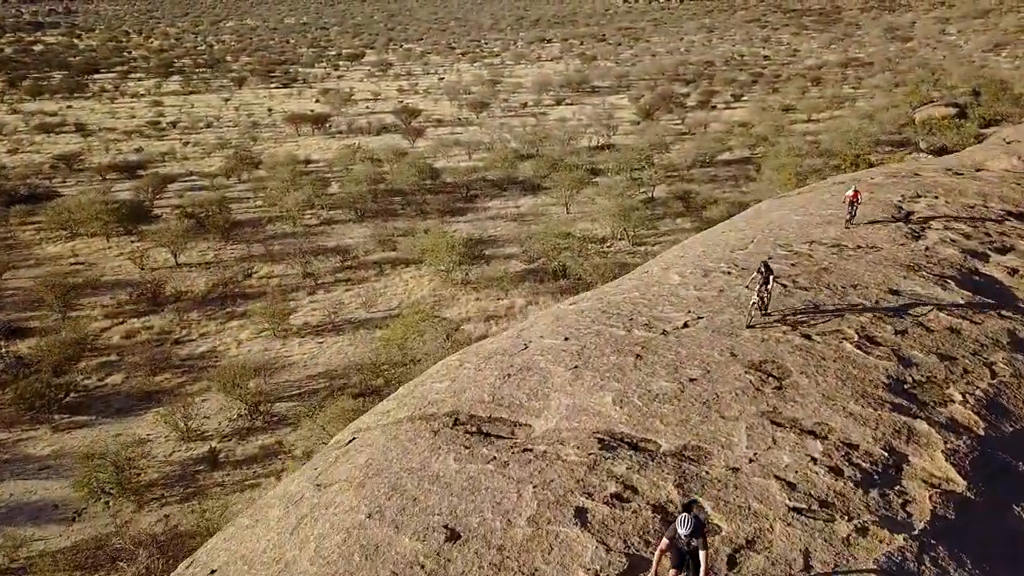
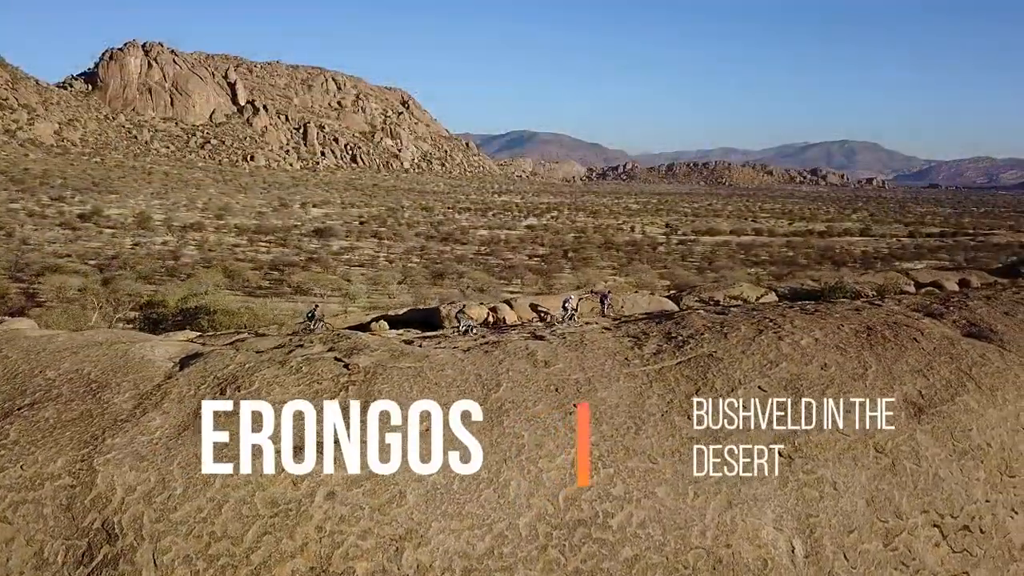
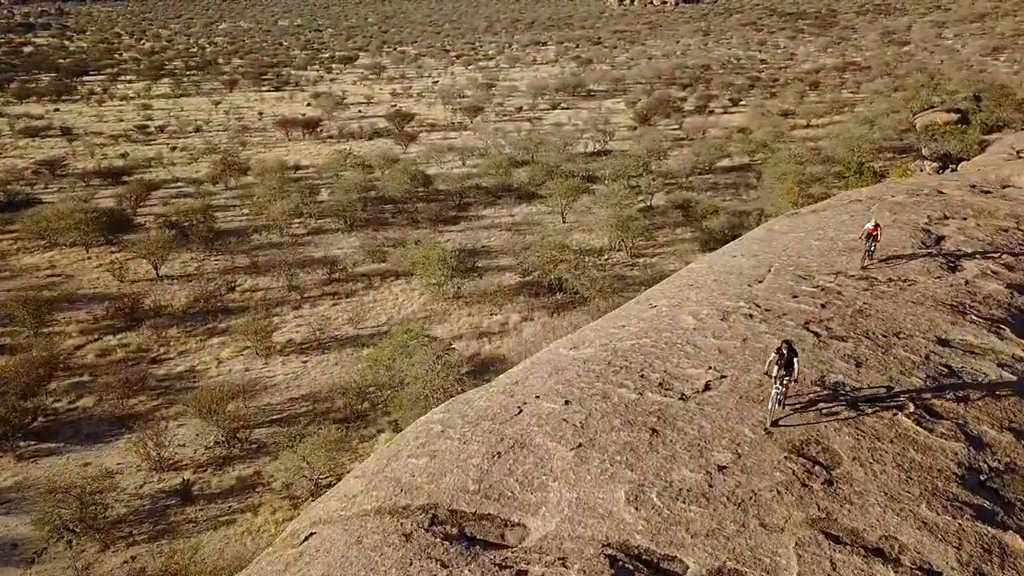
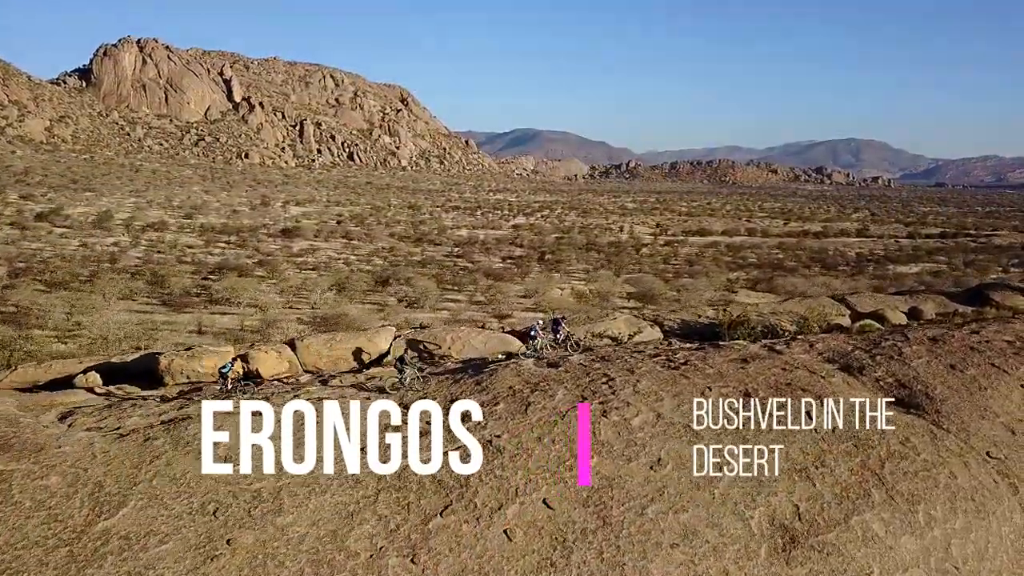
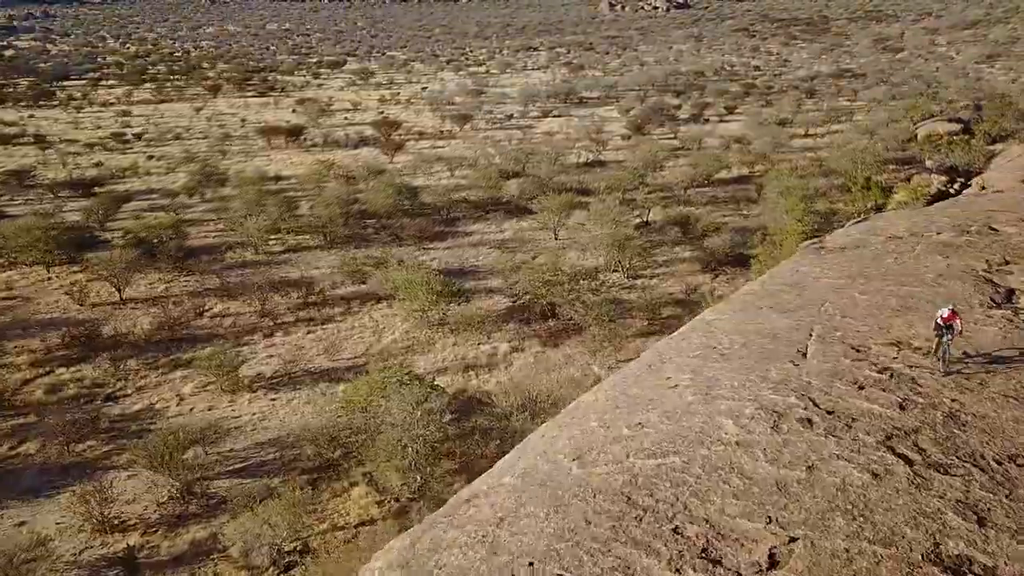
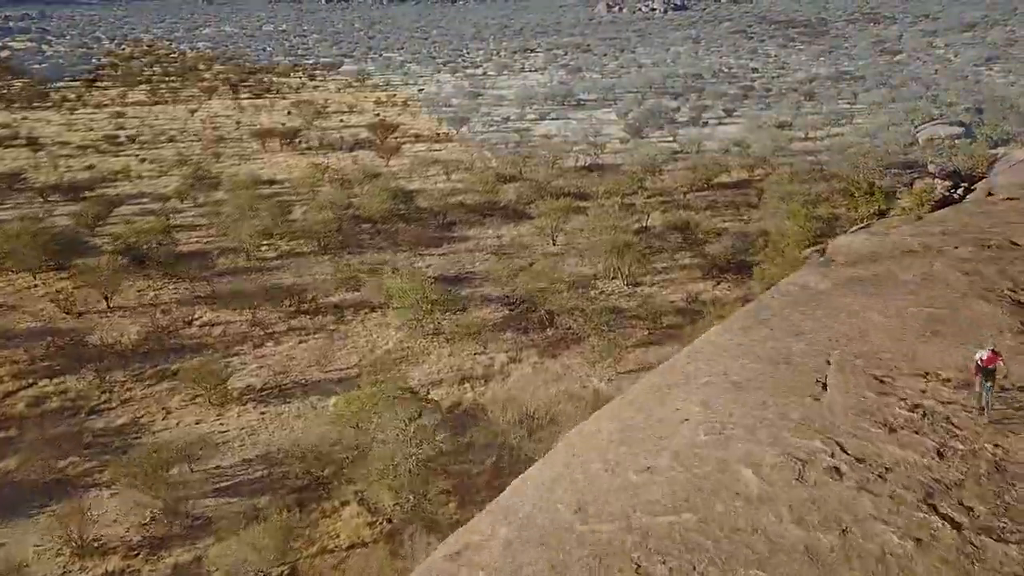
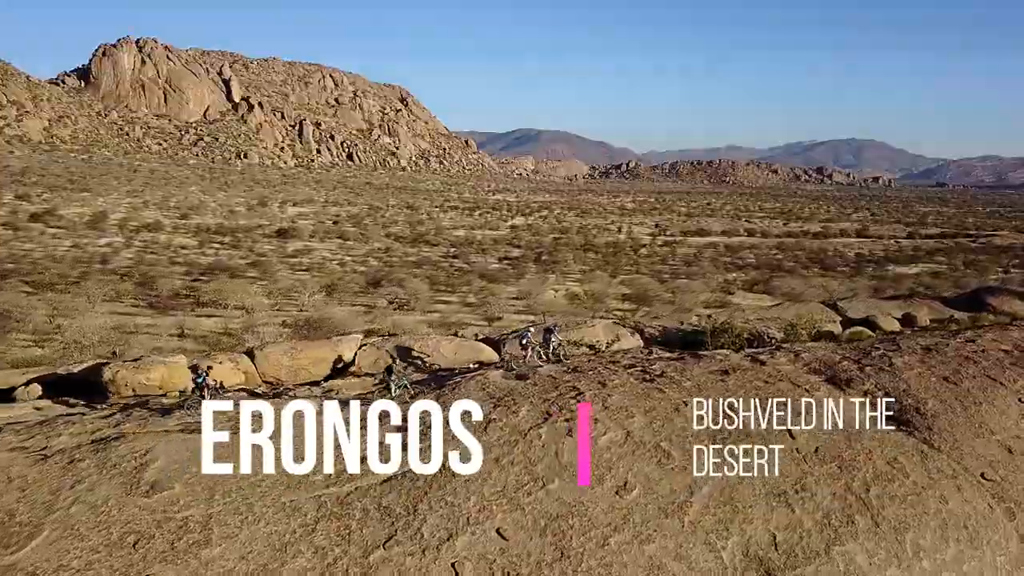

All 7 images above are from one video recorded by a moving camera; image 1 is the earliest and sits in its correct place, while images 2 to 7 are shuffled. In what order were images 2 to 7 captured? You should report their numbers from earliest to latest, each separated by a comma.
3, 5, 6, 2, 4, 7
